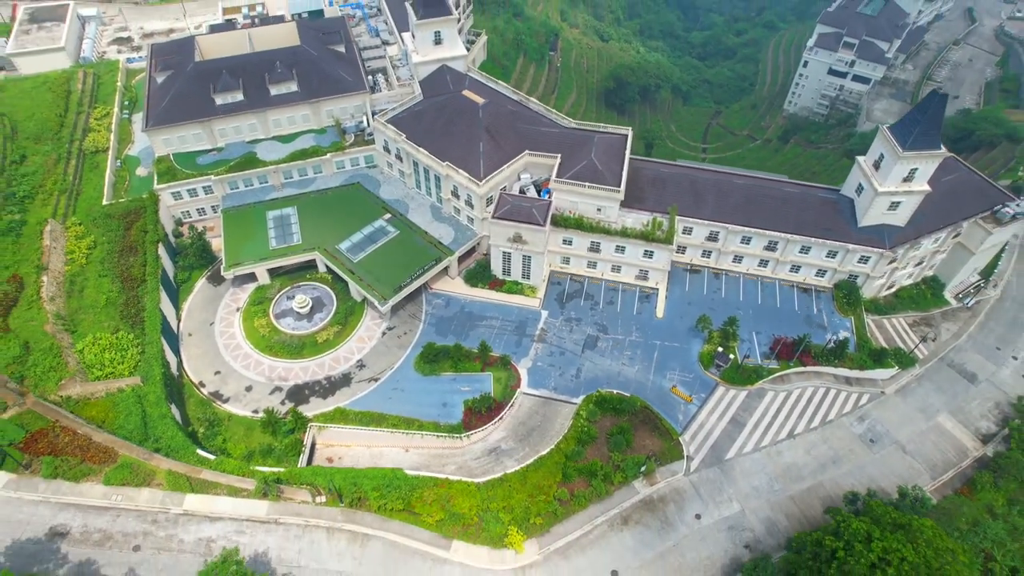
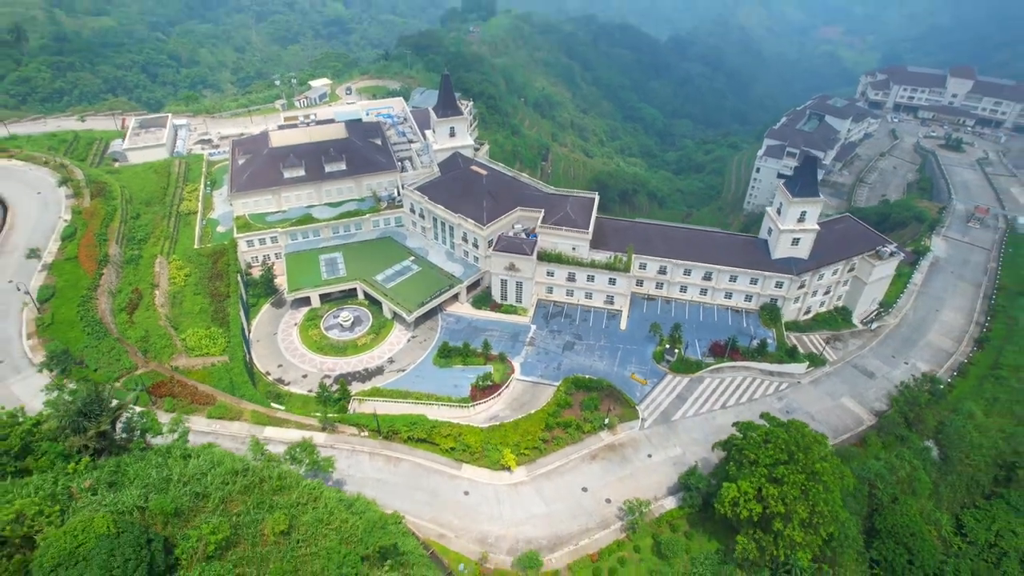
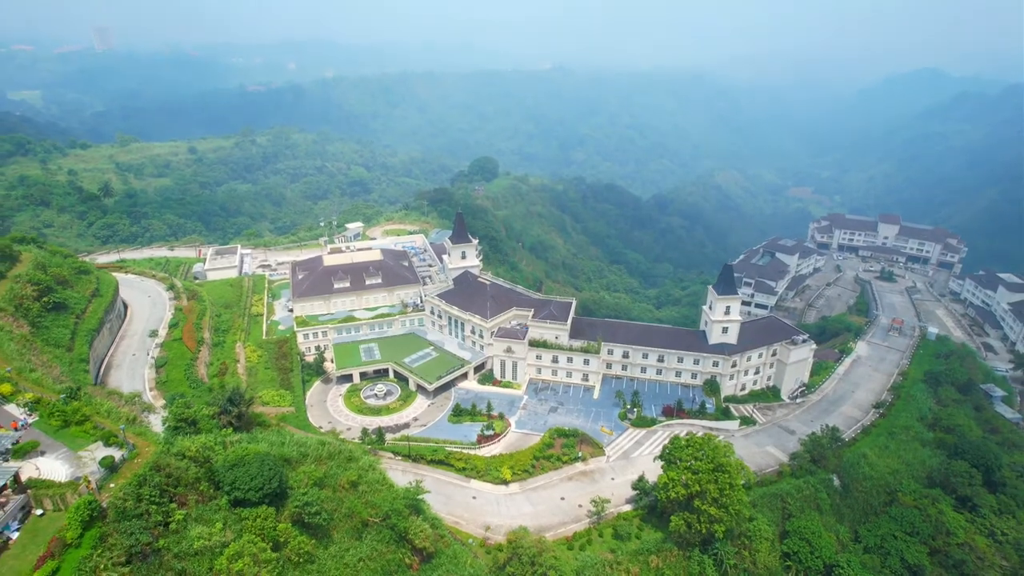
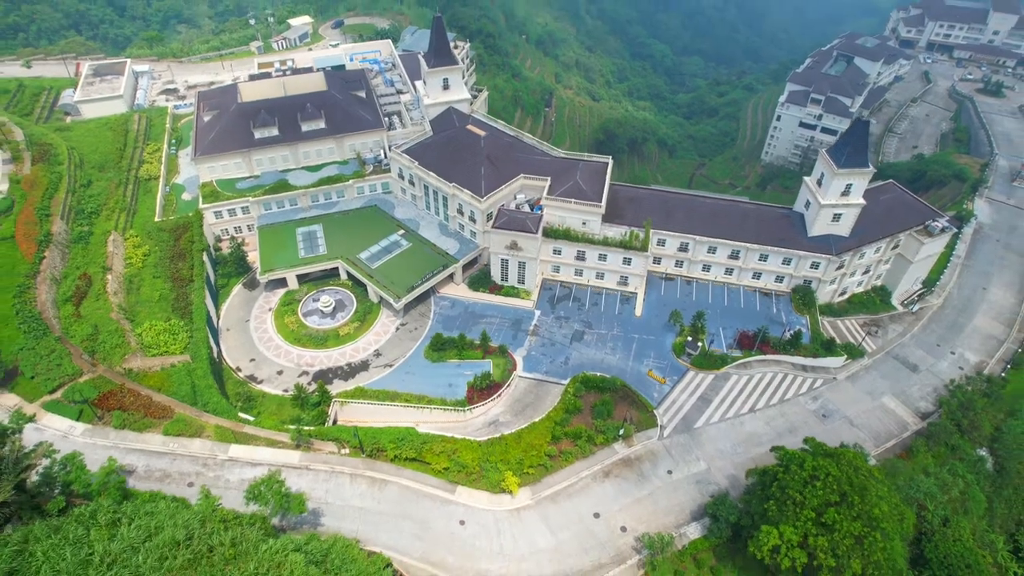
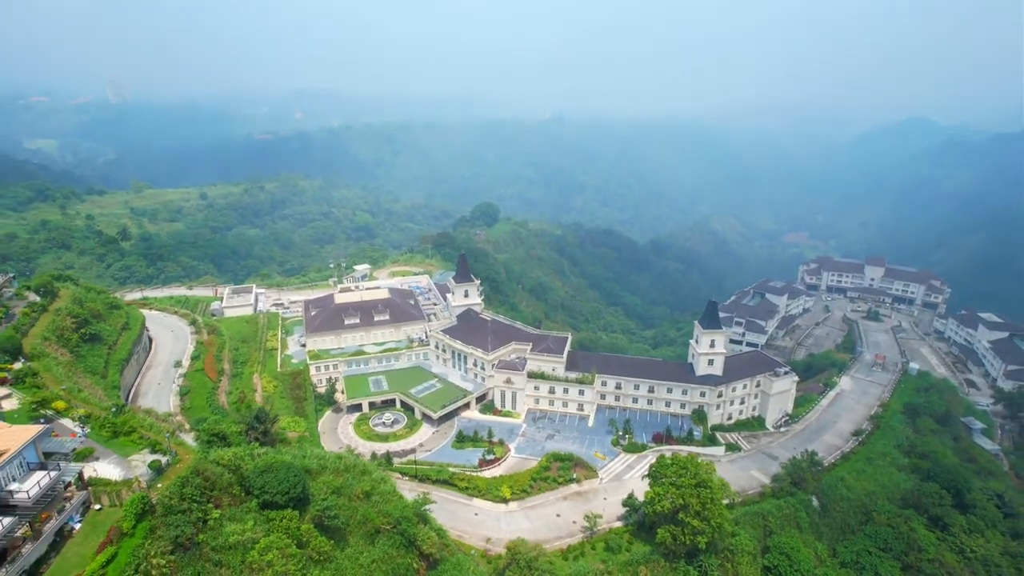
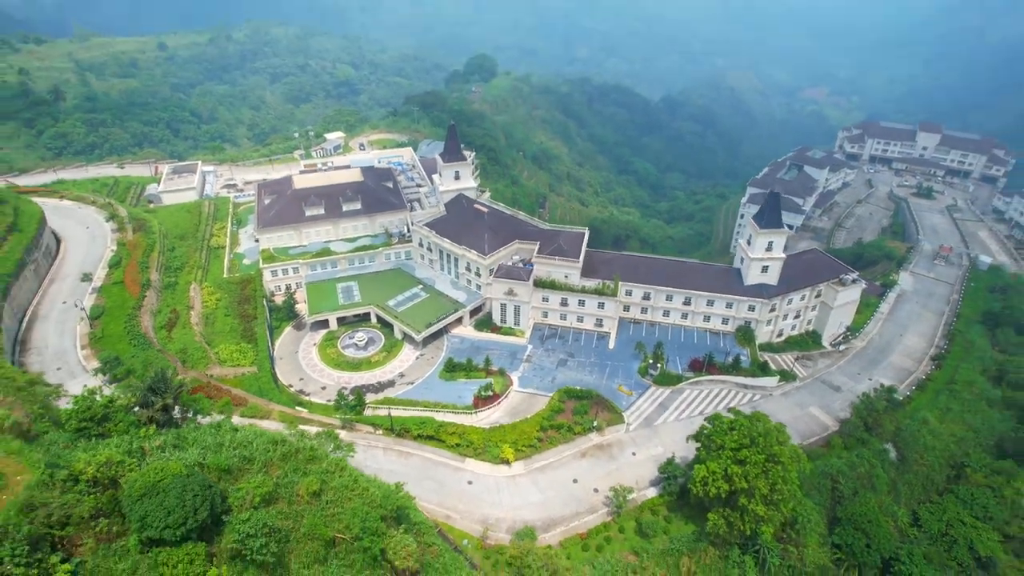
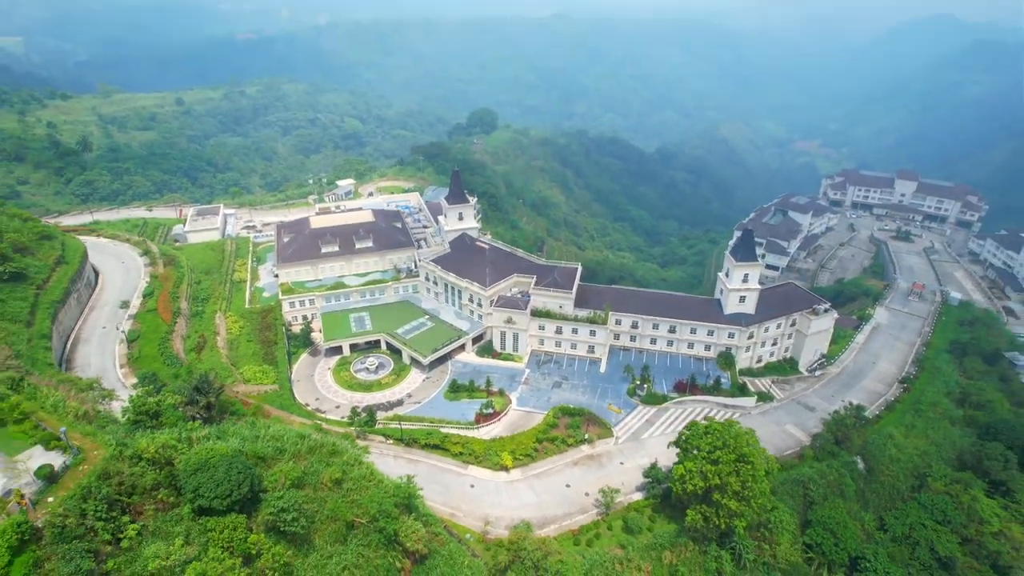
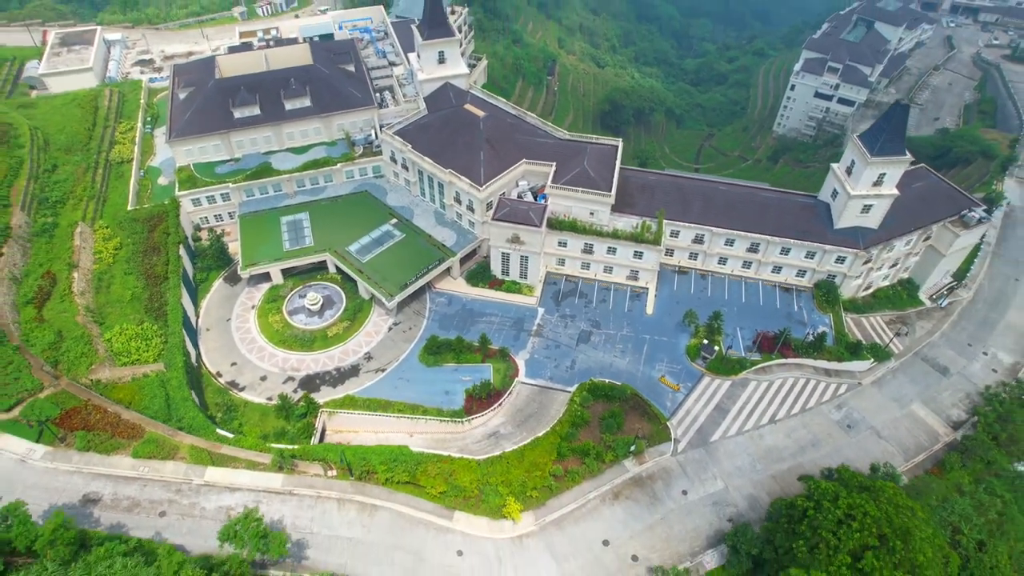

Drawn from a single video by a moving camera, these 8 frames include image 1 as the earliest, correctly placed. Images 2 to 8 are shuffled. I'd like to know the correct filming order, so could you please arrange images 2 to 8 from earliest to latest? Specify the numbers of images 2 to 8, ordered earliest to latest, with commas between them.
8, 4, 2, 6, 7, 3, 5
